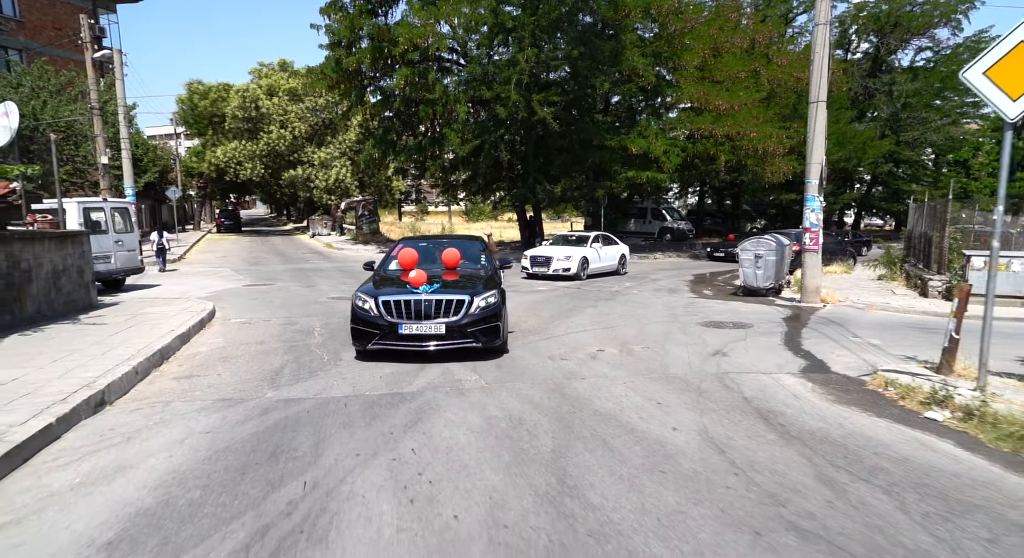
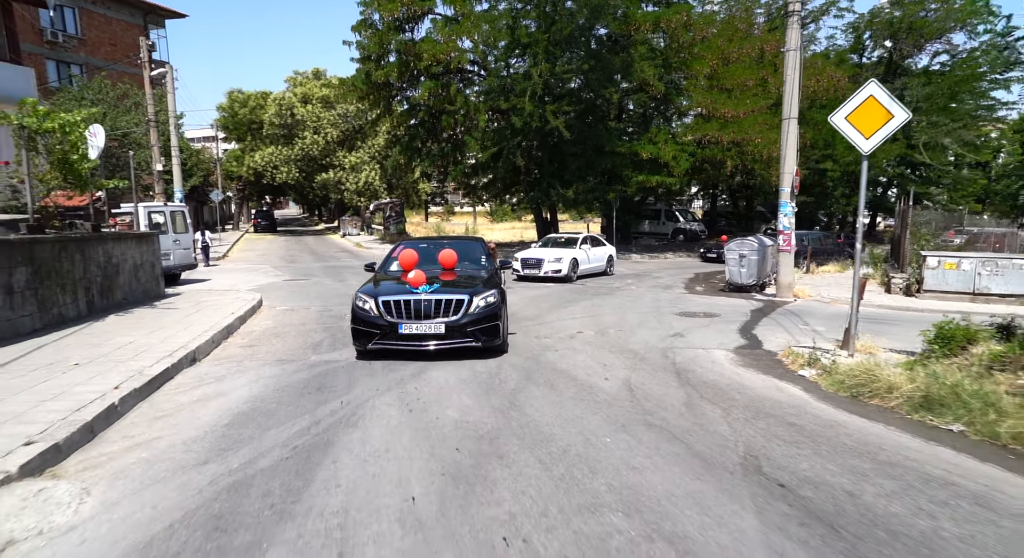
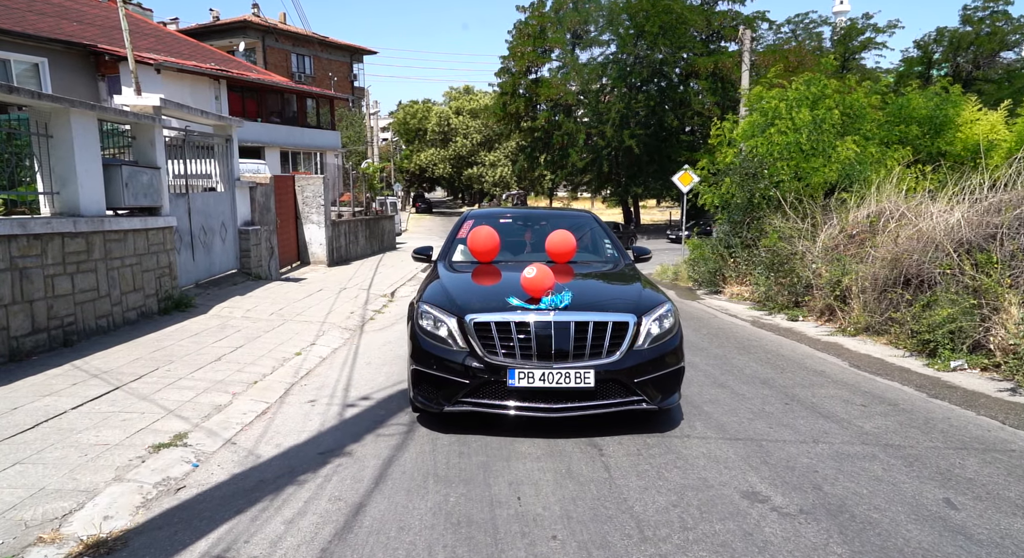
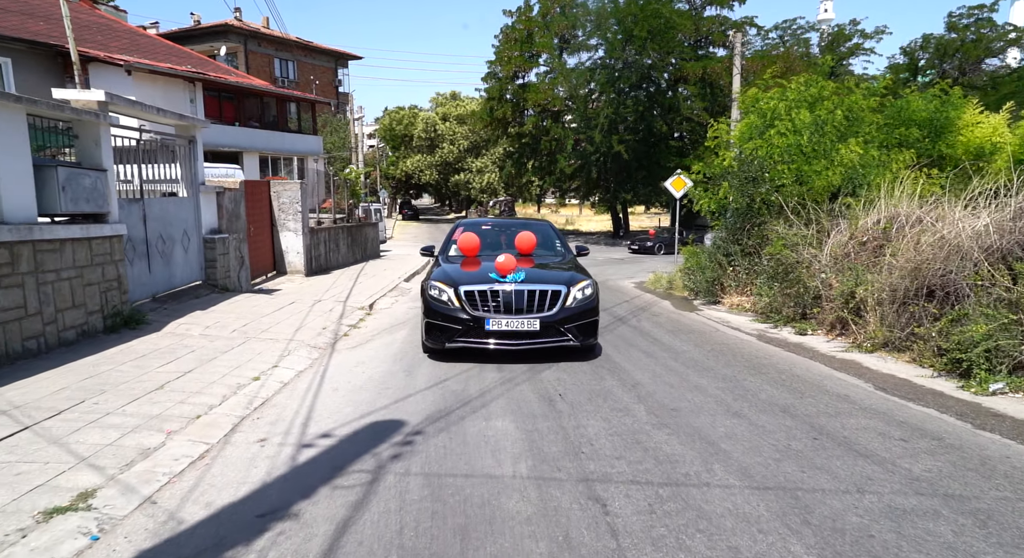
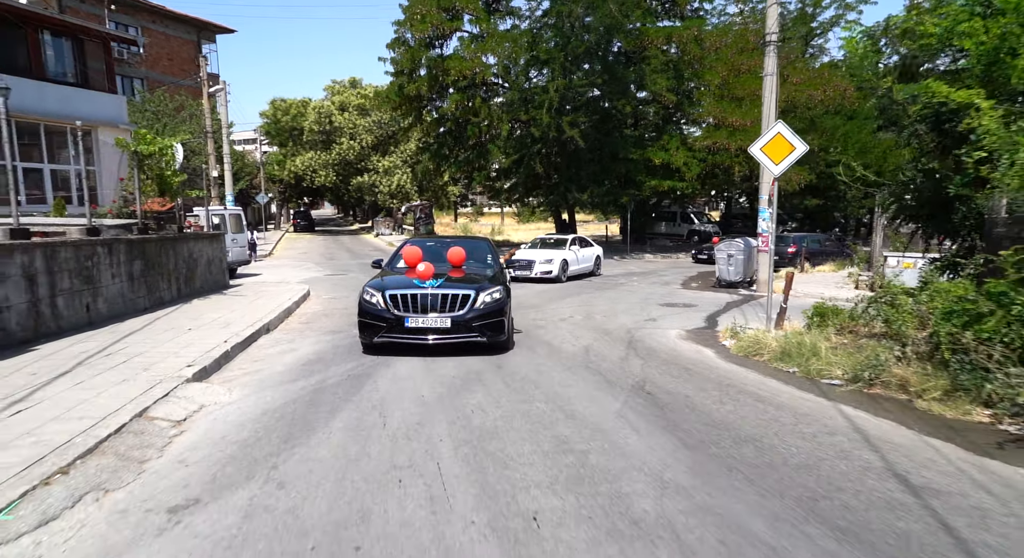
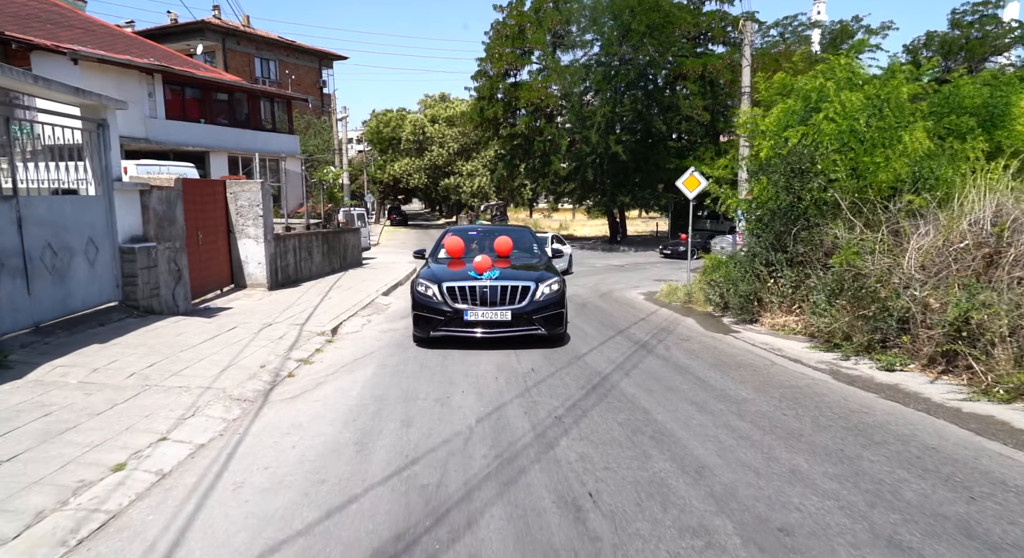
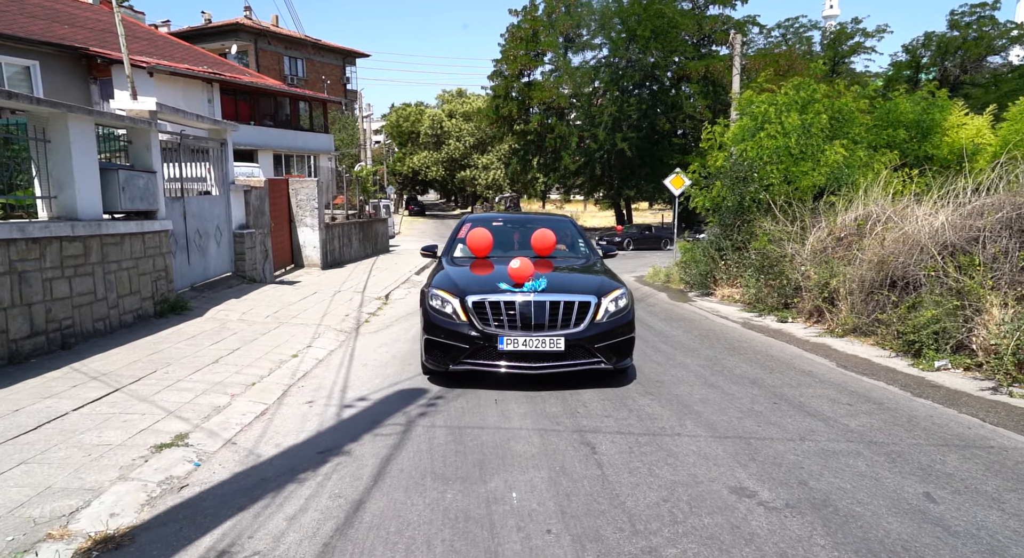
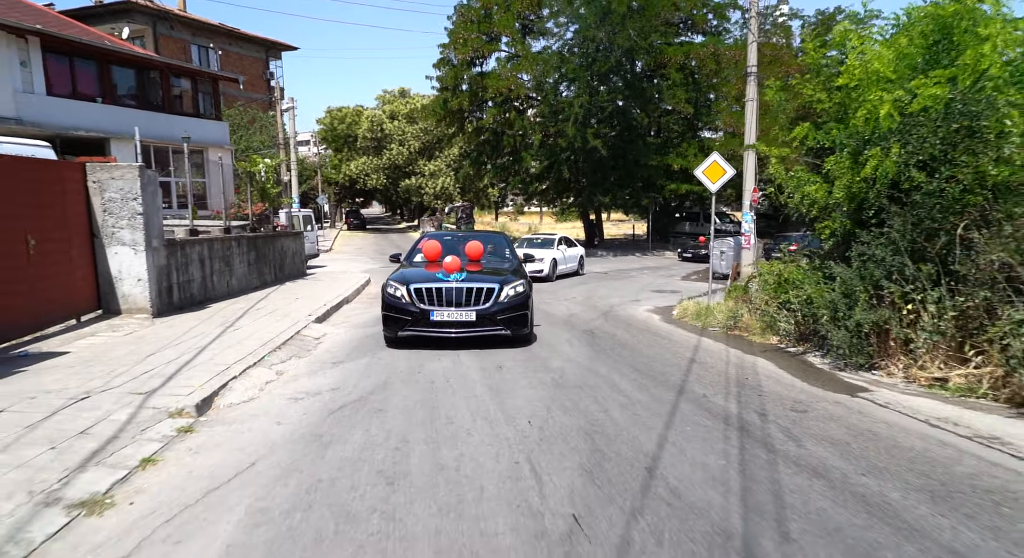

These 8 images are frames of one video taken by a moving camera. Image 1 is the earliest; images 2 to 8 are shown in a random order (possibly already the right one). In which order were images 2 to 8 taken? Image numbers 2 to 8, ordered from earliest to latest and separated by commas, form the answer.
2, 5, 8, 6, 4, 7, 3
